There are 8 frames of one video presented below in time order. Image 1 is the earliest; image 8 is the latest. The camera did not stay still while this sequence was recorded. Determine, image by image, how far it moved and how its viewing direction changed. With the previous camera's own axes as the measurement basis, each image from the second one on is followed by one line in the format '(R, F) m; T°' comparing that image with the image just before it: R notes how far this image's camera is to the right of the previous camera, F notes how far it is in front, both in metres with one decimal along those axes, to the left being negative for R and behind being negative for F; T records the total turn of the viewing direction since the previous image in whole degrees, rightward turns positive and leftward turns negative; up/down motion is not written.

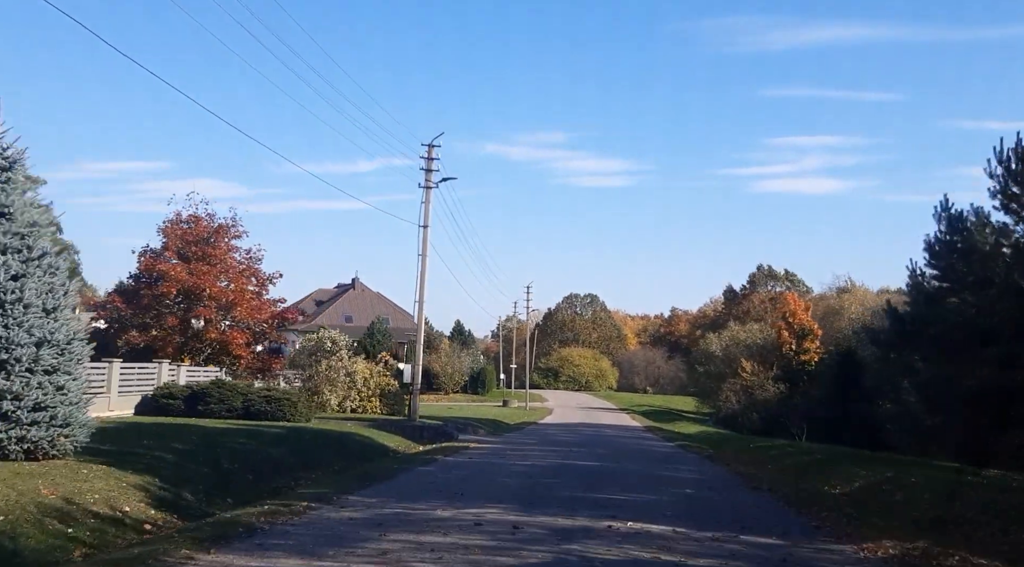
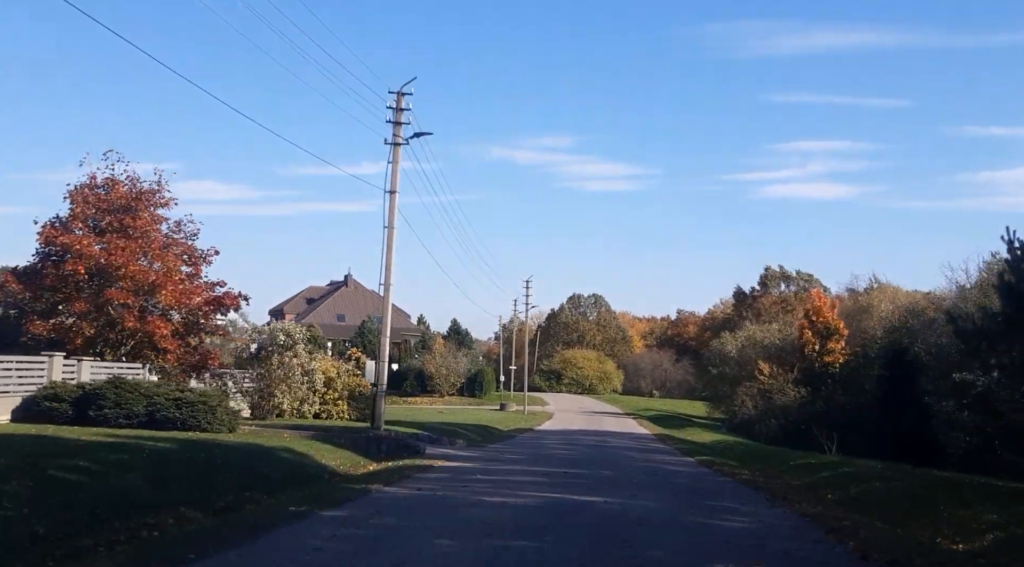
(+0.5, +5.9) m; 0°
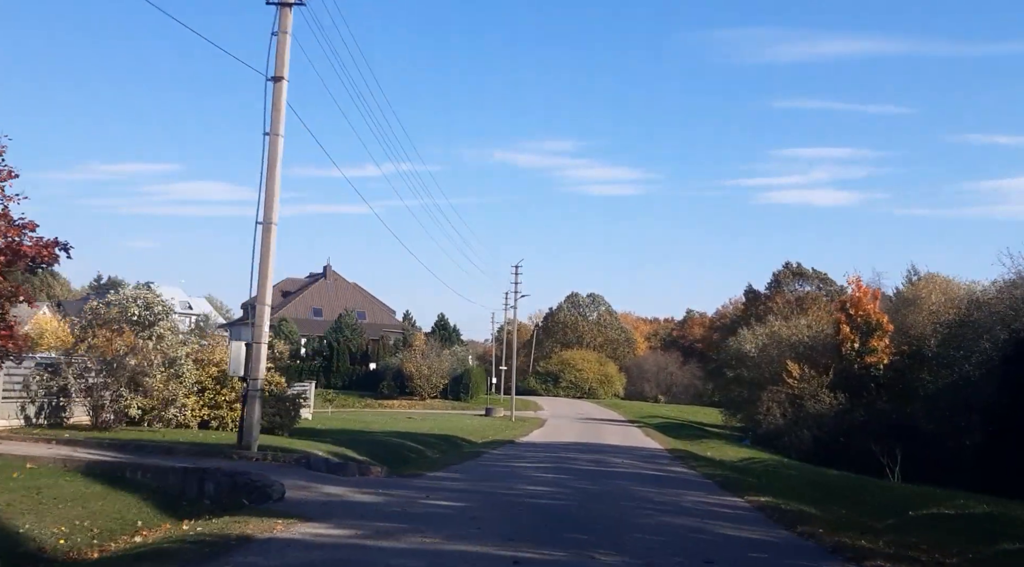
(+0.8, +9.8) m; 0°
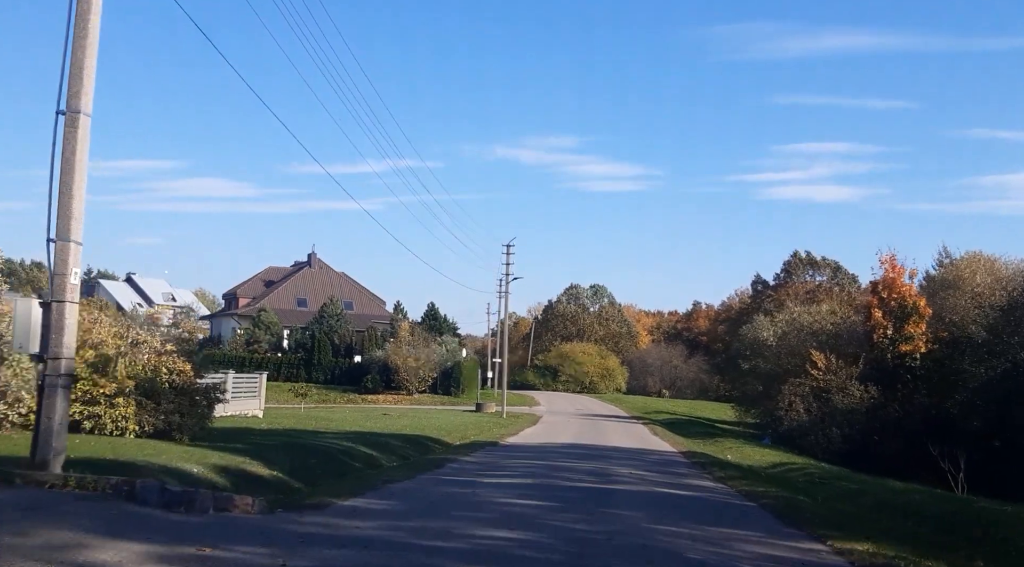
(+0.5, +6.3) m; 0°
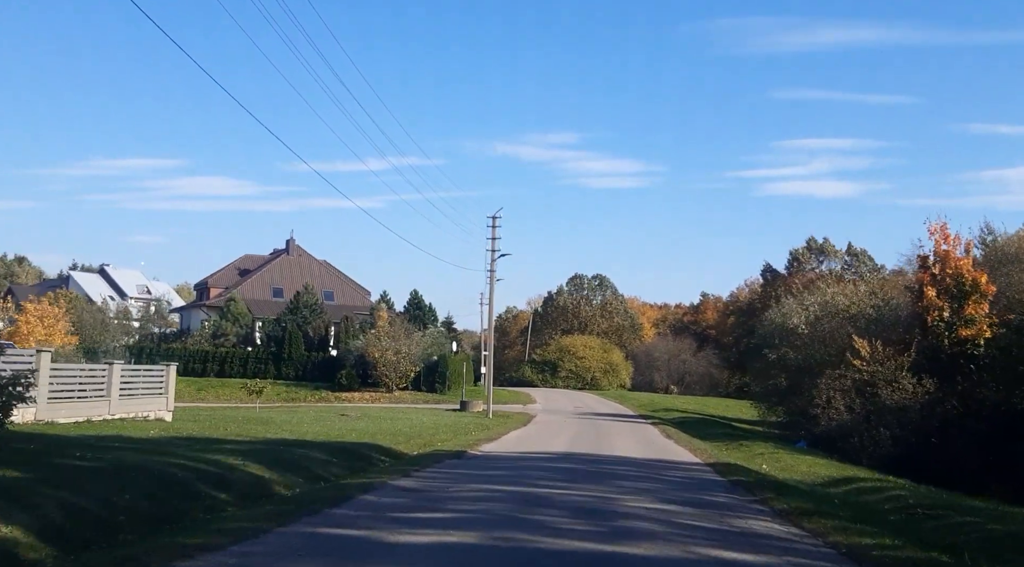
(+0.6, +7.4) m; 0°
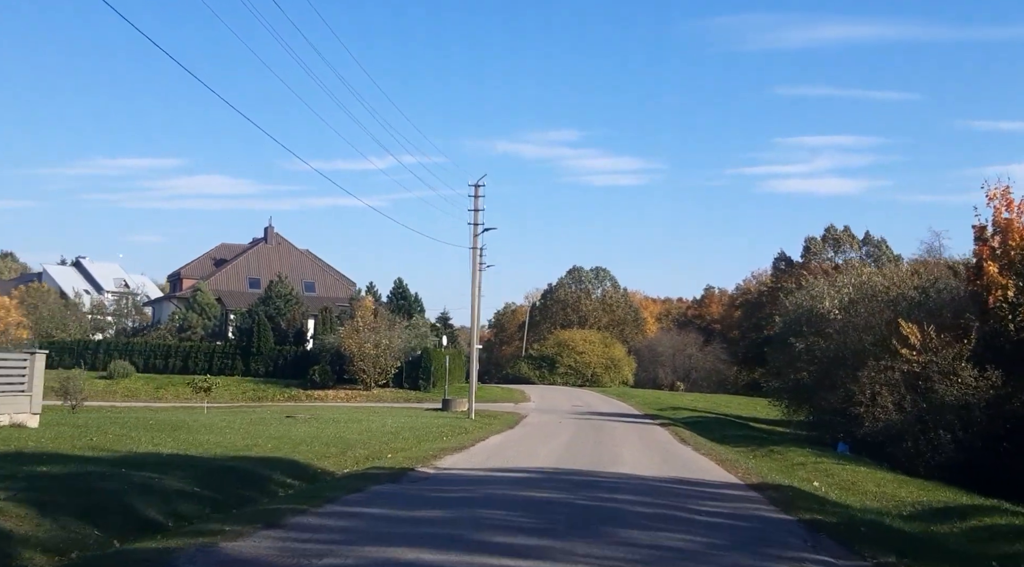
(+0.6, +6.6) m; 0°
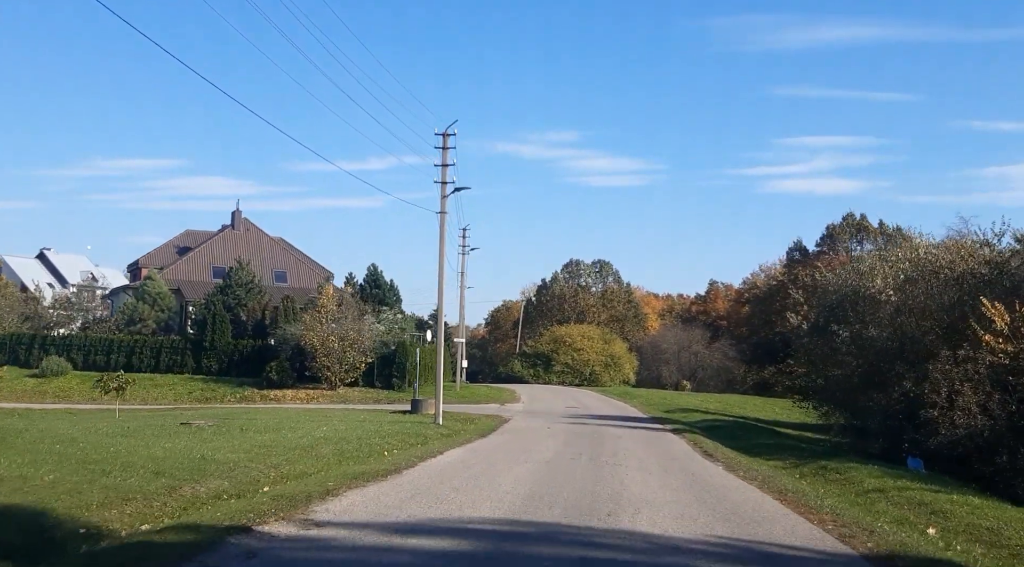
(+0.7, +7.7) m; 0°
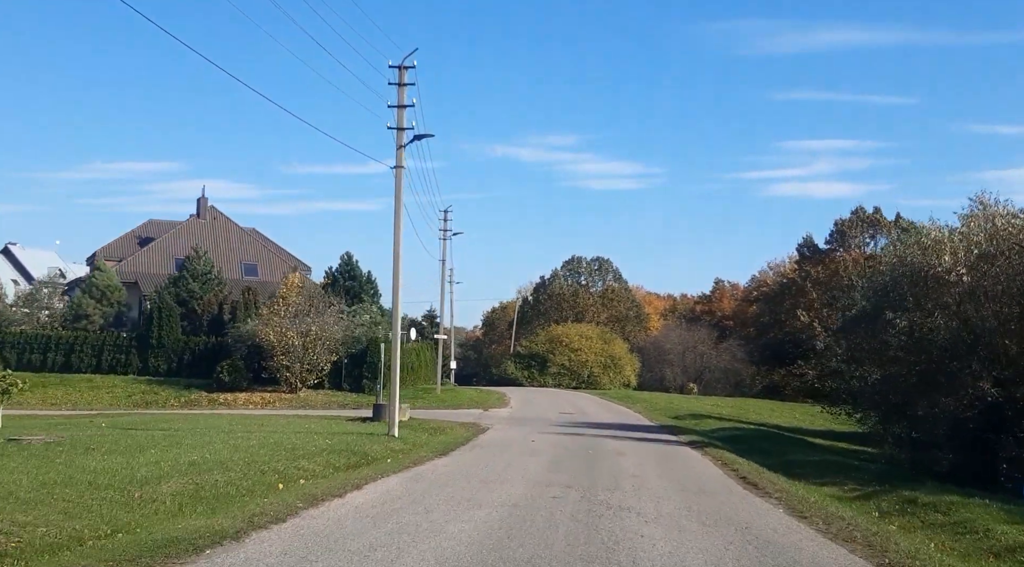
(+0.6, +6.8) m; 0°
